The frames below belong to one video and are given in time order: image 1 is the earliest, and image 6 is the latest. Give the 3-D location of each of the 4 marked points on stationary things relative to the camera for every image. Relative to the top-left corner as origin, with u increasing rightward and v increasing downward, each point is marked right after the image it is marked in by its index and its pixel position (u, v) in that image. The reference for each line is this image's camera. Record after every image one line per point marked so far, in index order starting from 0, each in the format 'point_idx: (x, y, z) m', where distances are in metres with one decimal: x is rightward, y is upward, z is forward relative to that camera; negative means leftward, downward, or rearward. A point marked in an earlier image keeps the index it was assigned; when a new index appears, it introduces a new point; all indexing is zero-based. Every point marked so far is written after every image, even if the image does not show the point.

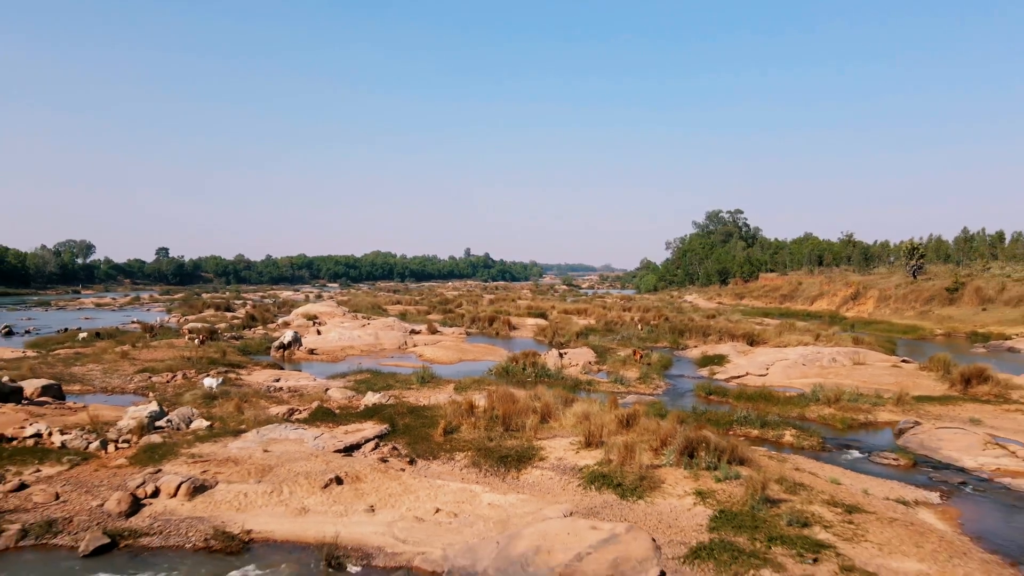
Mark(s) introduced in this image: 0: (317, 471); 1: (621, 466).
0: (-6.0, -5.6, +15.8) m
1: (+3.4, -5.5, +15.7) m
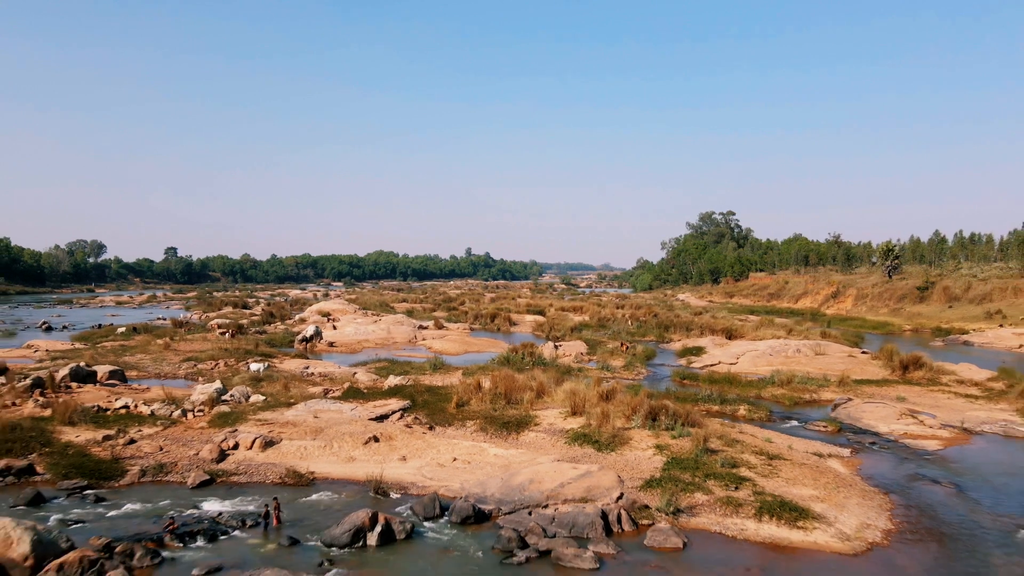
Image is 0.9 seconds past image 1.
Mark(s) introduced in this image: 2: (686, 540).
0: (-6.0, -5.5, +19.9) m
1: (+3.4, -5.4, +19.8) m
2: (+4.7, -6.7, +13.6) m
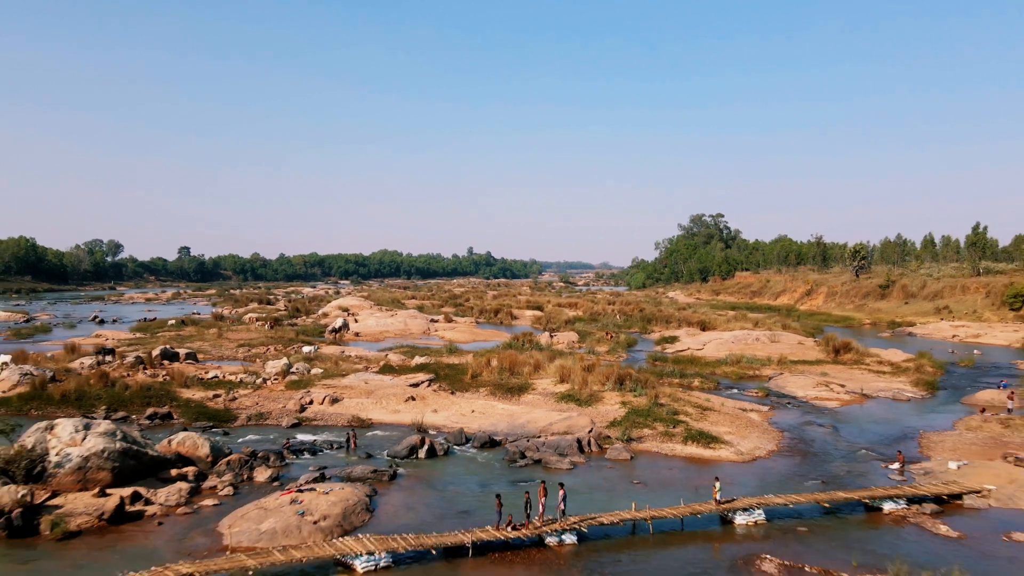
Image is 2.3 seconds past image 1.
0: (-5.8, -5.4, +26.4) m
1: (+3.6, -5.3, +26.3) m
2: (+4.8, -6.6, +20.1) m
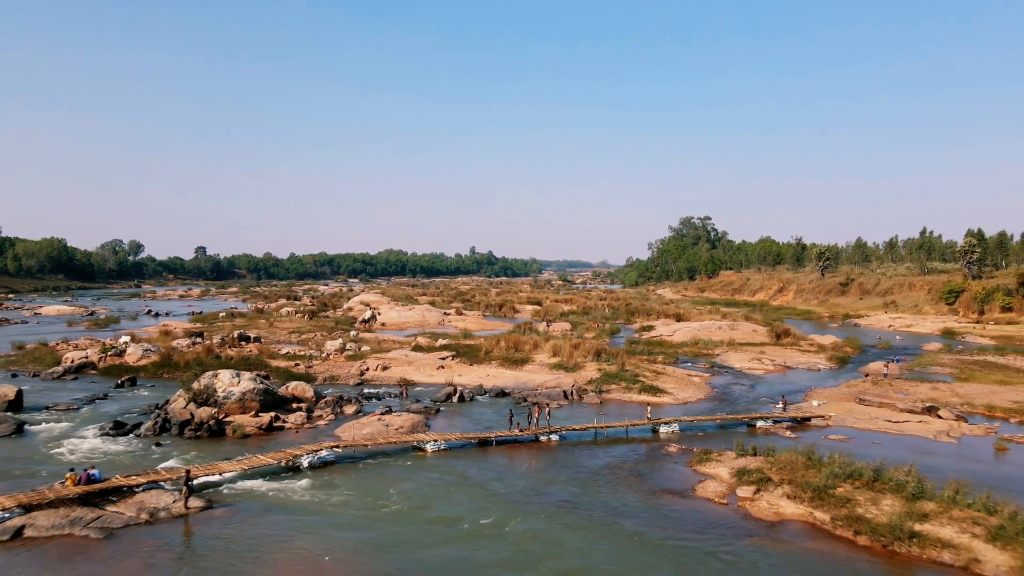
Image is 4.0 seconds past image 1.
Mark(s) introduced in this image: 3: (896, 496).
0: (-5.5, -5.1, +35.0) m
1: (+3.9, -5.1, +34.9) m
2: (+5.1, -6.3, +28.7) m
3: (+11.9, -6.4, +15.8) m
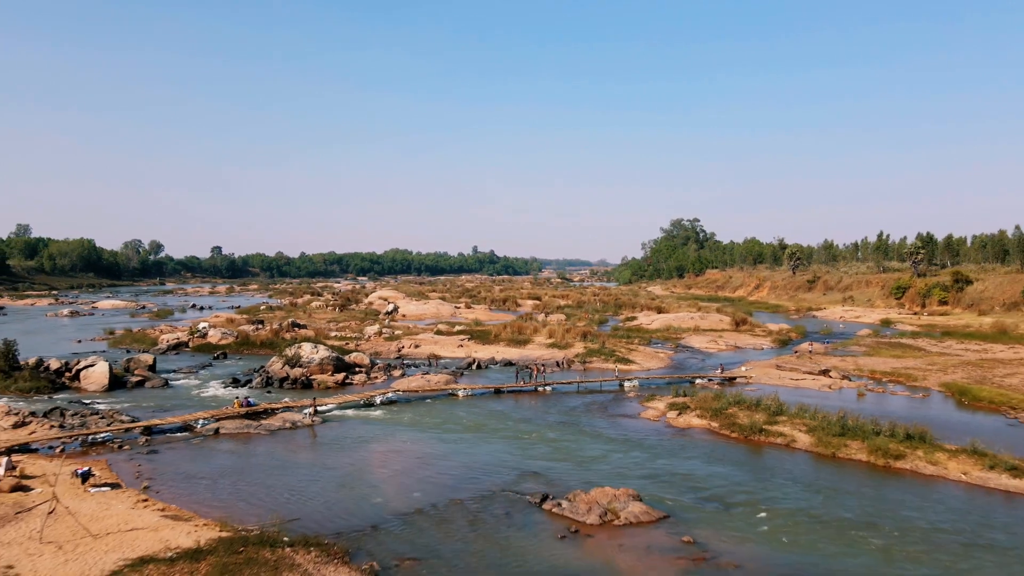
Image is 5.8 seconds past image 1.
0: (-5.1, -4.7, +44.0) m
1: (+4.3, -4.7, +43.9) m
2: (+5.5, -6.0, +37.8) m
3: (+12.3, -6.1, +24.8) m
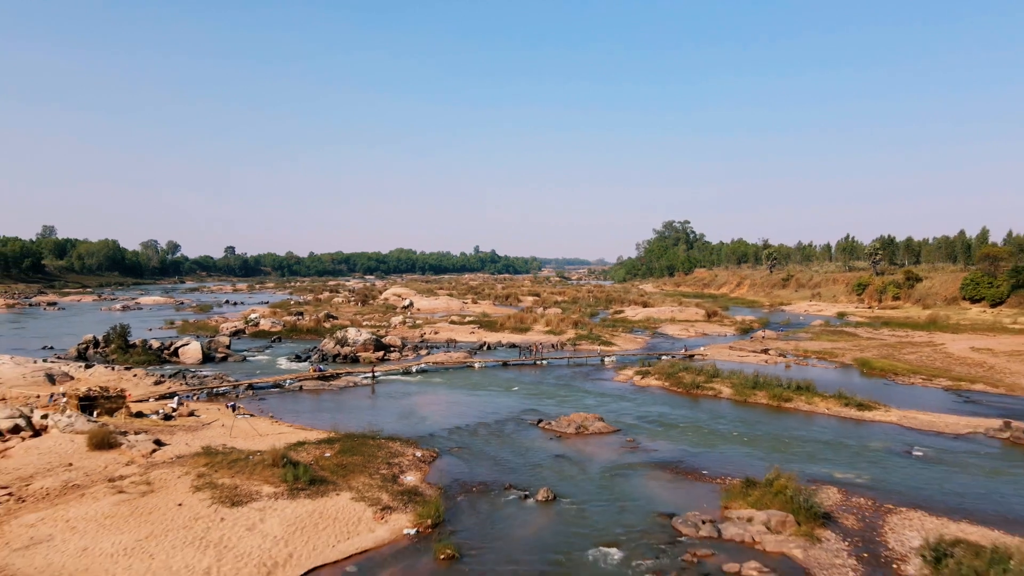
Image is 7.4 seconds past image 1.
0: (-4.8, -4.4, +52.5) m
1: (+4.6, -4.3, +52.4) m
2: (+5.8, -5.6, +46.3) m
3: (+12.6, -5.7, +33.4) m
